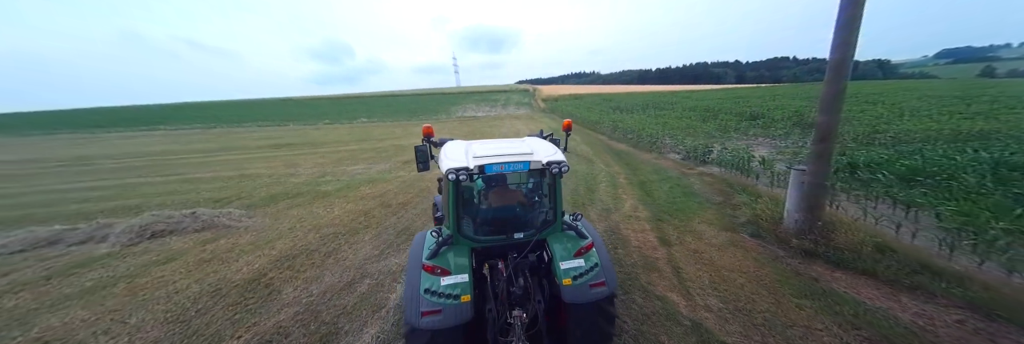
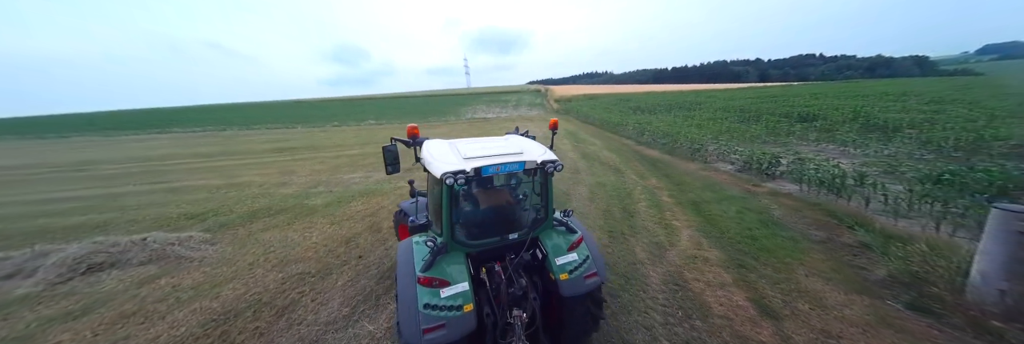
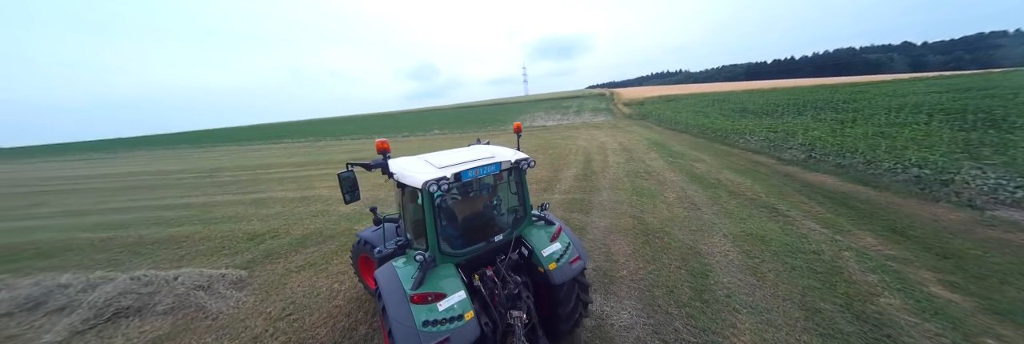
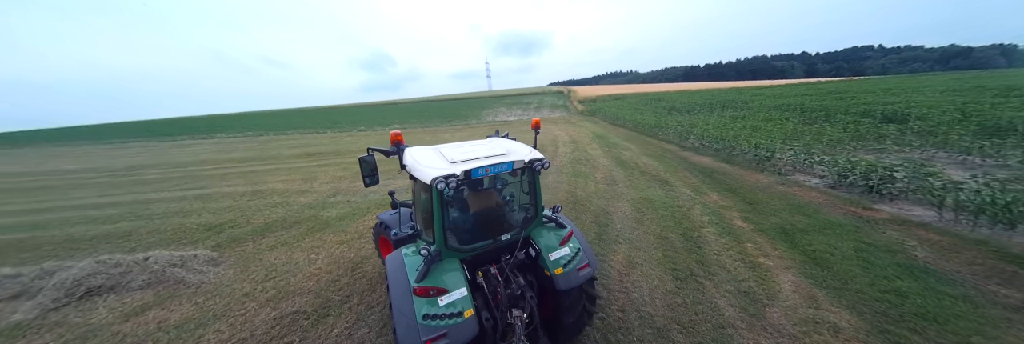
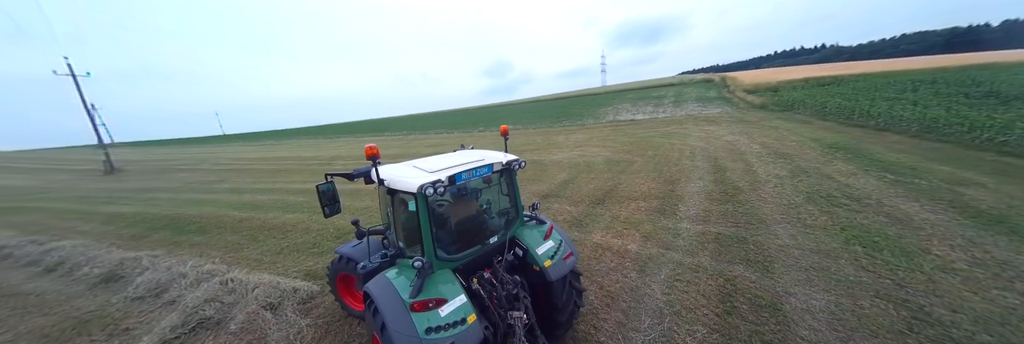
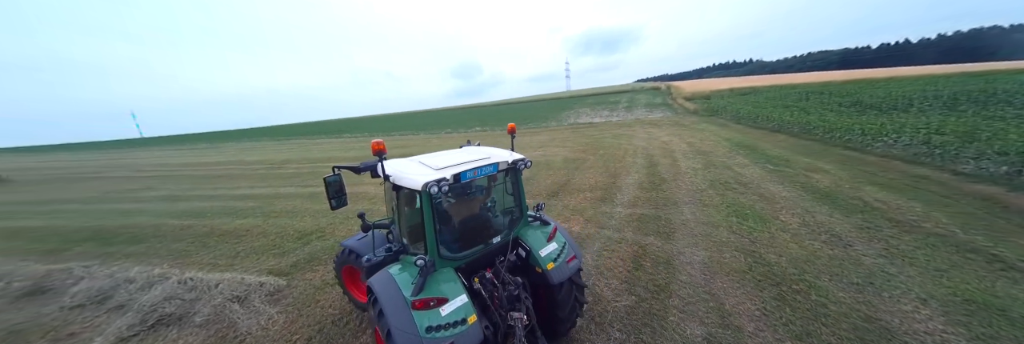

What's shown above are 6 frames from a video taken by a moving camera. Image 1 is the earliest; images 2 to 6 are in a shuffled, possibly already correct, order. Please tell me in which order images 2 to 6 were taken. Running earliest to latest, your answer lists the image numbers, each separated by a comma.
2, 4, 3, 6, 5
